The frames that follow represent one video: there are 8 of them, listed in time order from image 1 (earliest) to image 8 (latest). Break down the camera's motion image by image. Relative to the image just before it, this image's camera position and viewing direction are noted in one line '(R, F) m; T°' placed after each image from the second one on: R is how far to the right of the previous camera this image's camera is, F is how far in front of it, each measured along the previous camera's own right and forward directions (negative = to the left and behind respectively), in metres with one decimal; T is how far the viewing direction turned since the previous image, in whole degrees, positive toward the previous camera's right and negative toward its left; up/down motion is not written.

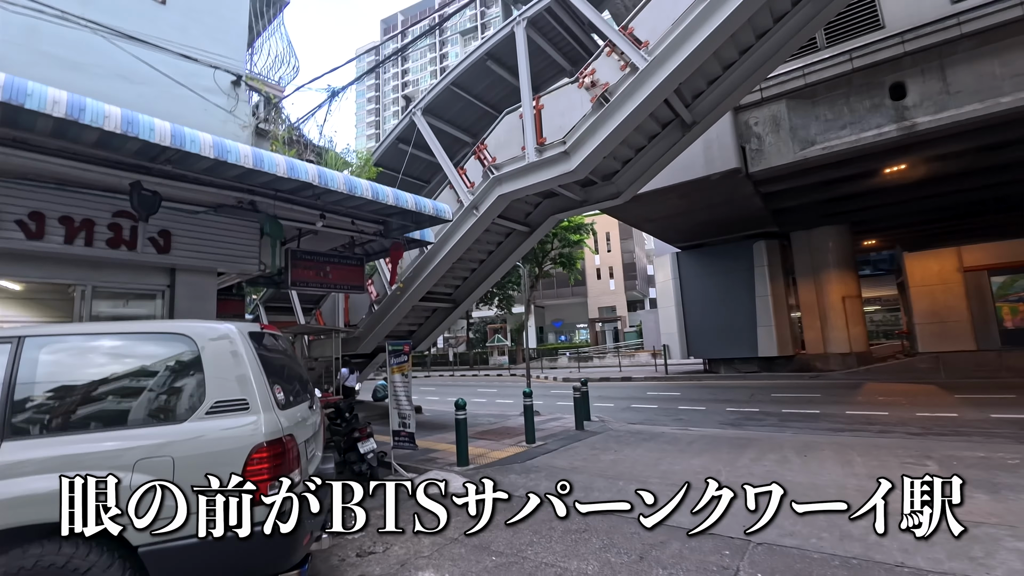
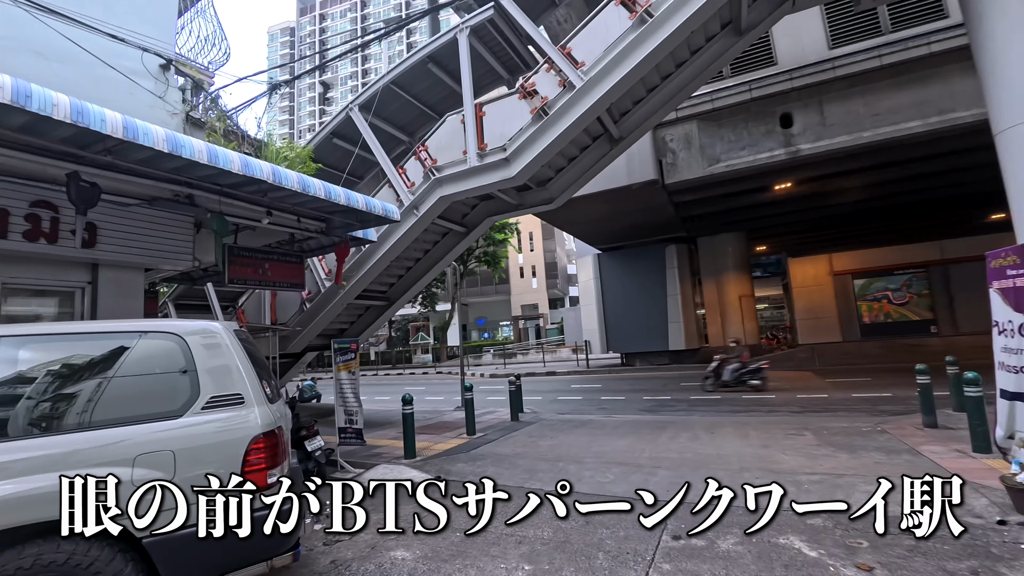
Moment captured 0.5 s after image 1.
(-0.4, -0.4) m; +10°
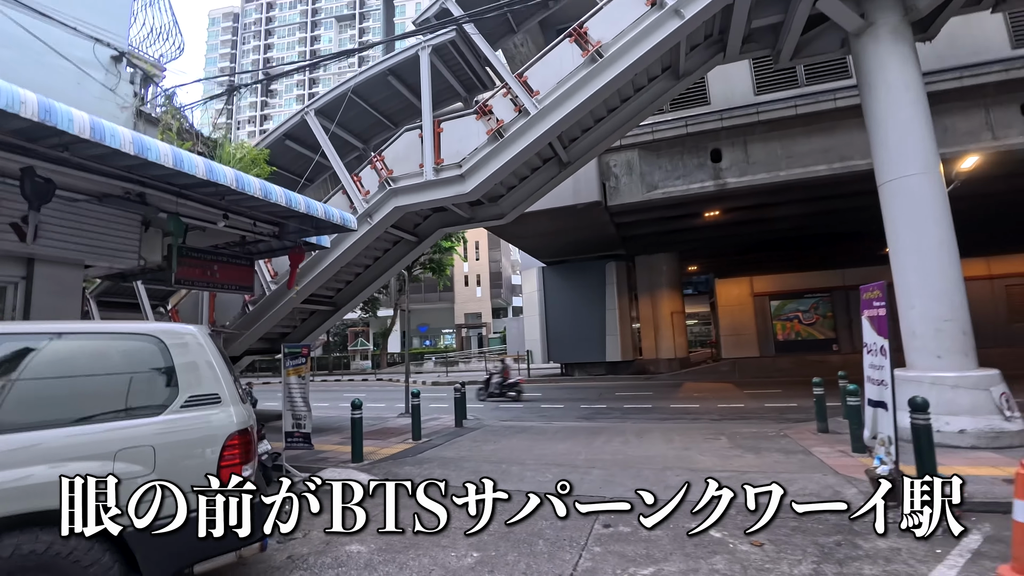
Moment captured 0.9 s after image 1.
(-0.1, -0.4) m; +7°
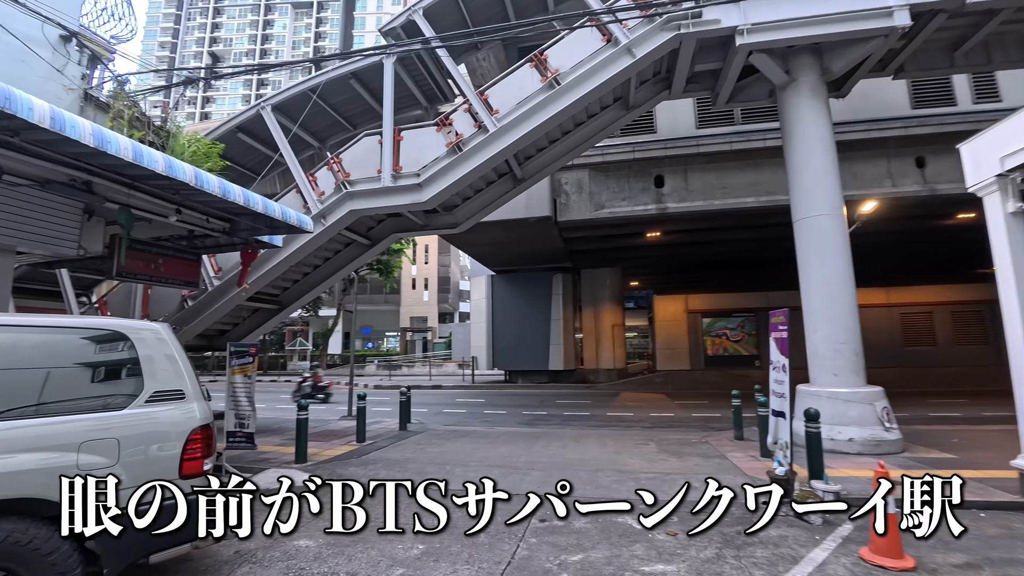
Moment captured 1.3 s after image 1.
(-0.1, -0.4) m; +6°
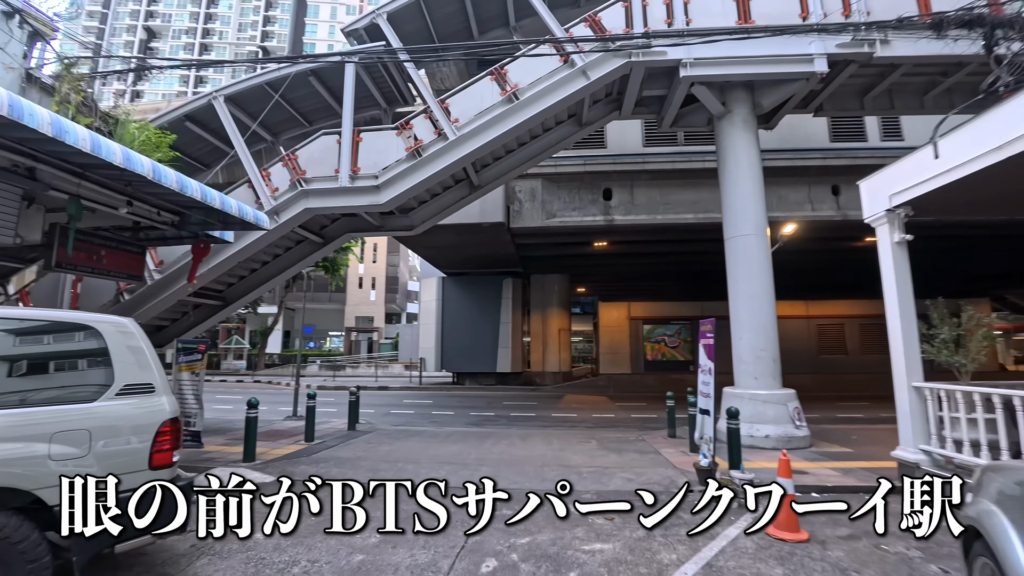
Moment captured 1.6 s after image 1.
(-0.1, -0.3) m; +6°
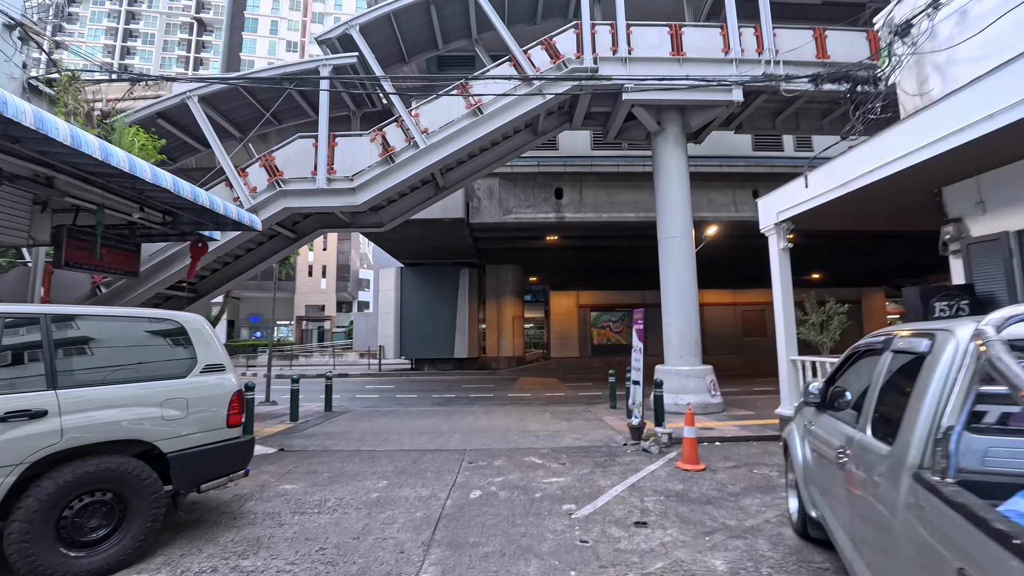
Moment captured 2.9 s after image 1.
(-0.3, -1.2) m; +6°
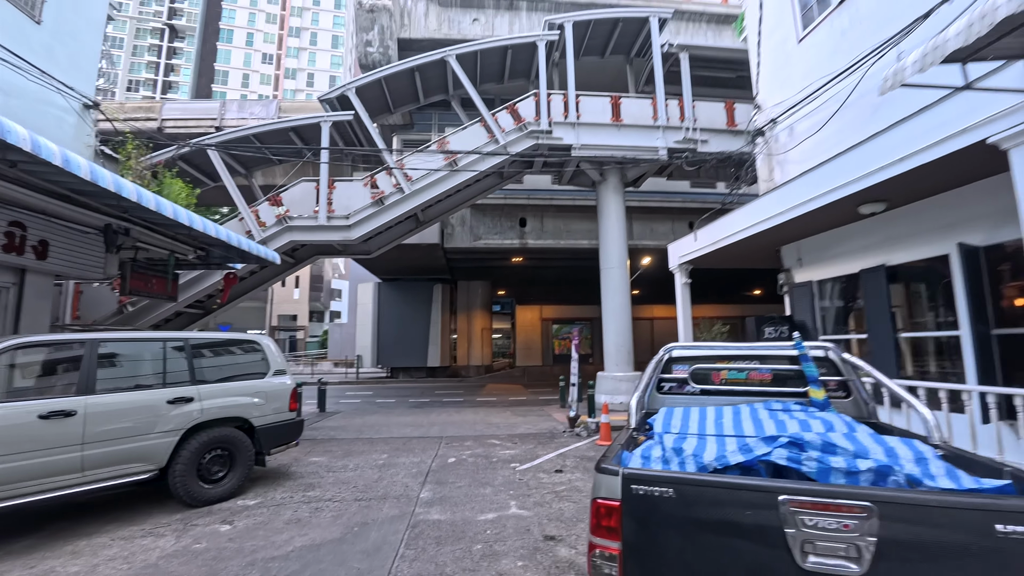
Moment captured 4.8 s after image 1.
(+0.1, -2.3) m; +4°
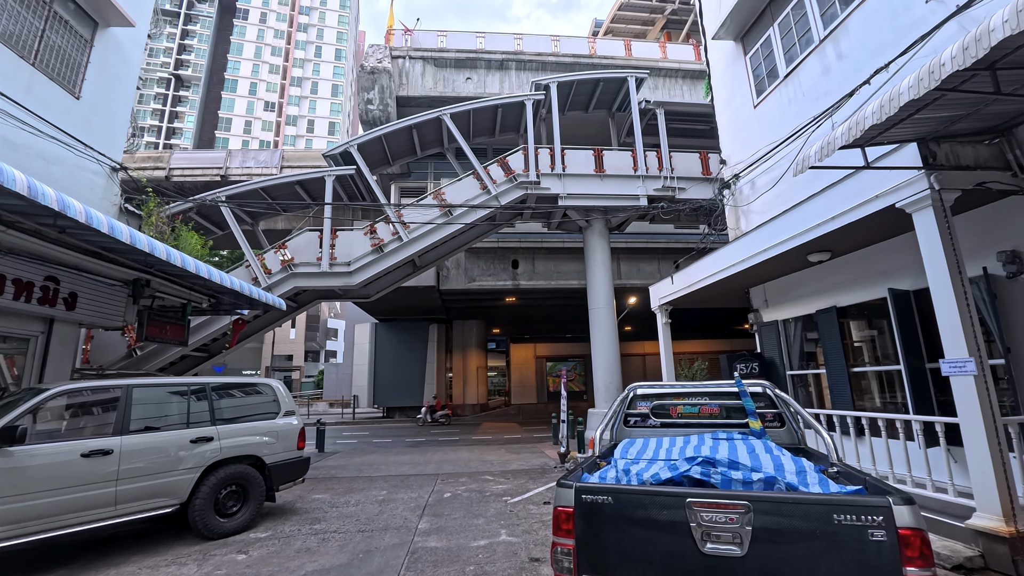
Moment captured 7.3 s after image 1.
(+0.1, -0.7) m; +1°
